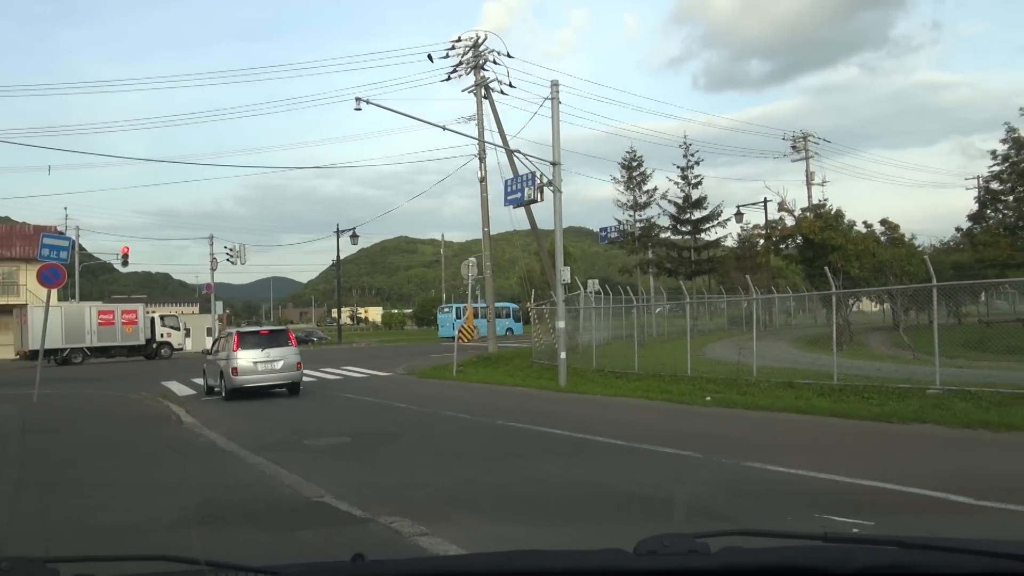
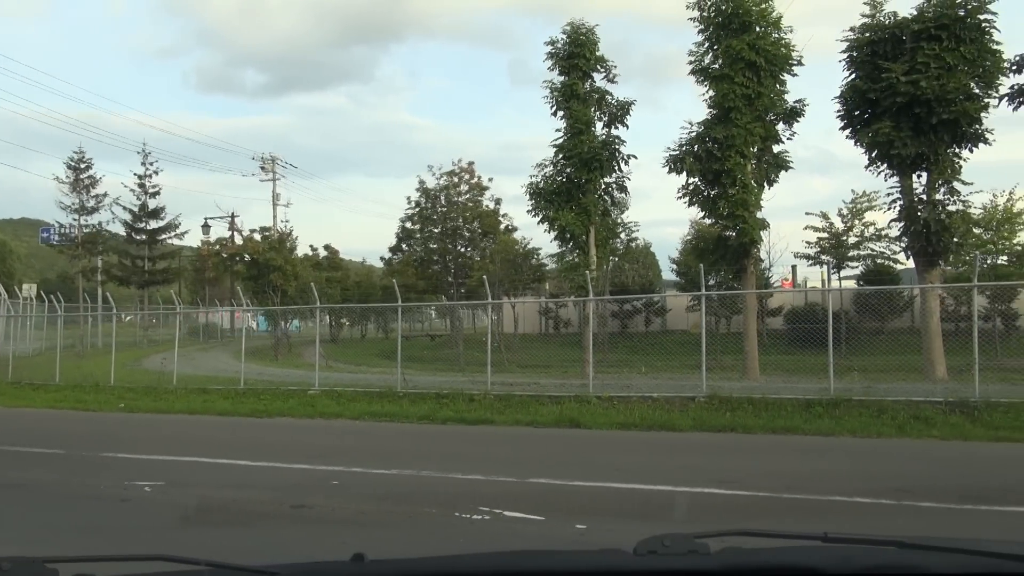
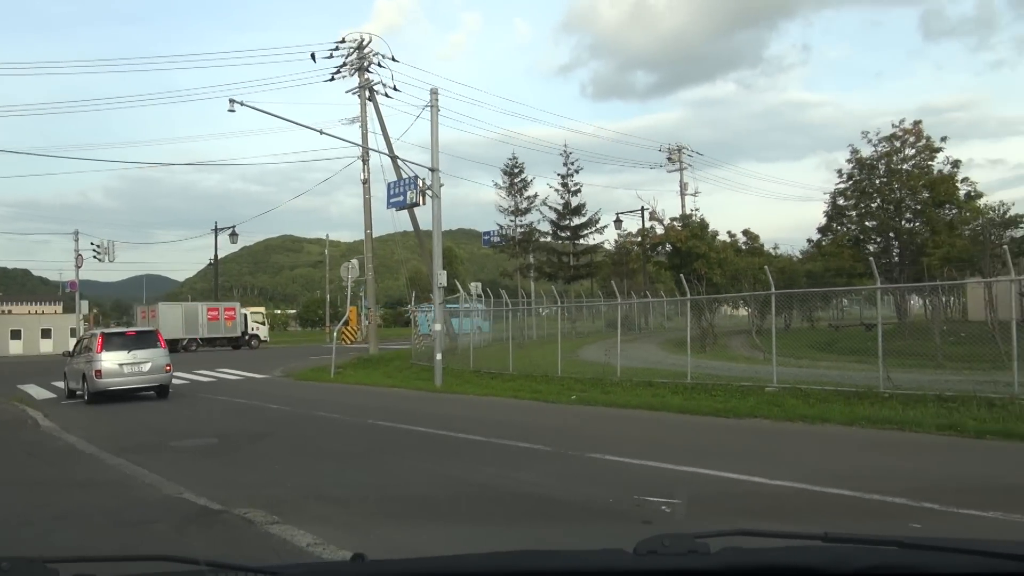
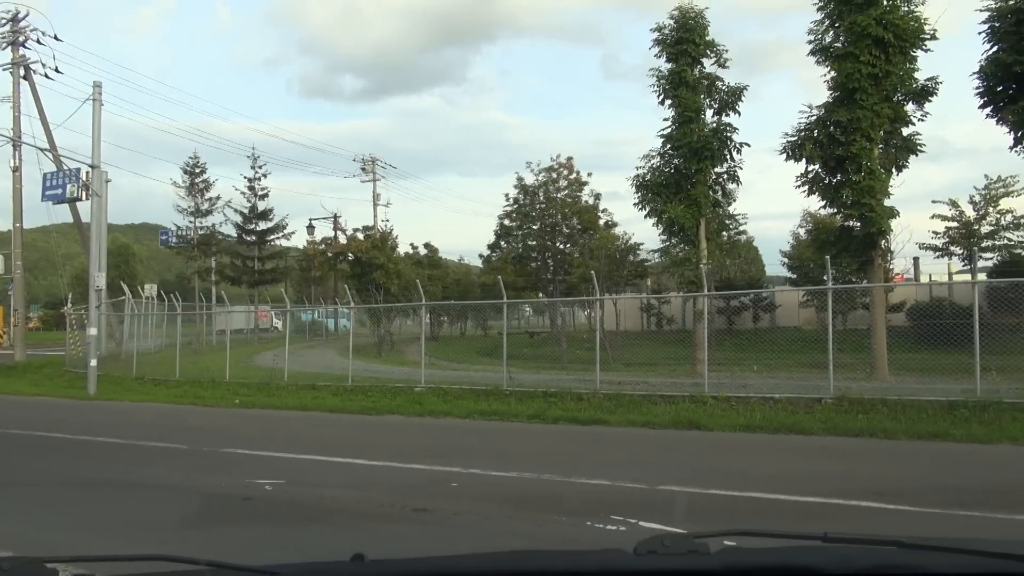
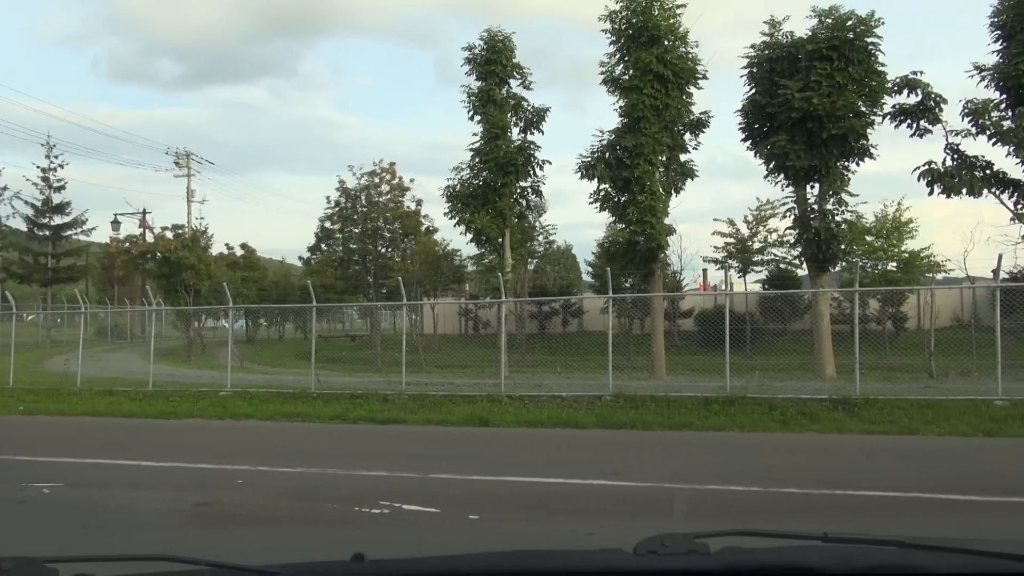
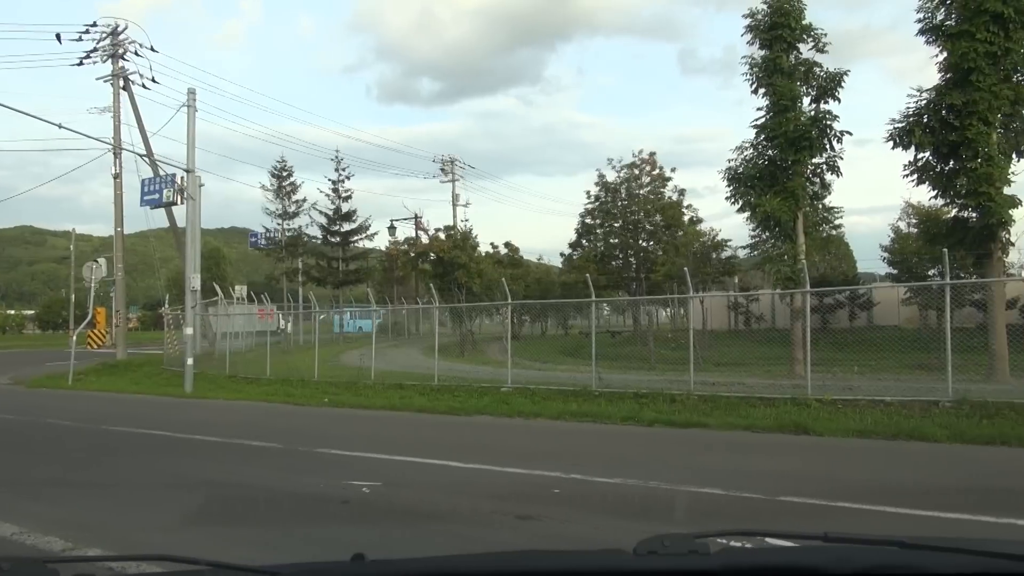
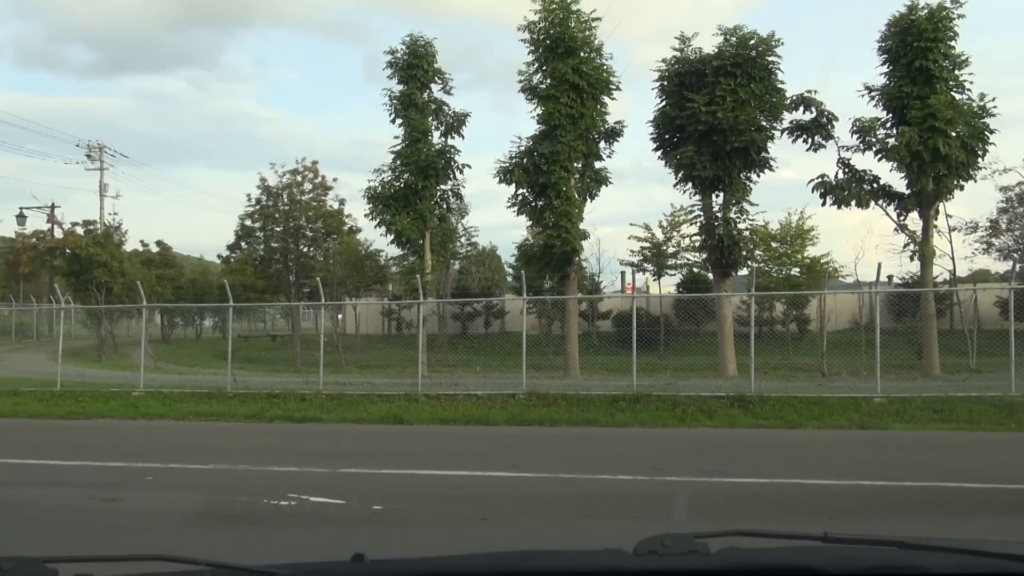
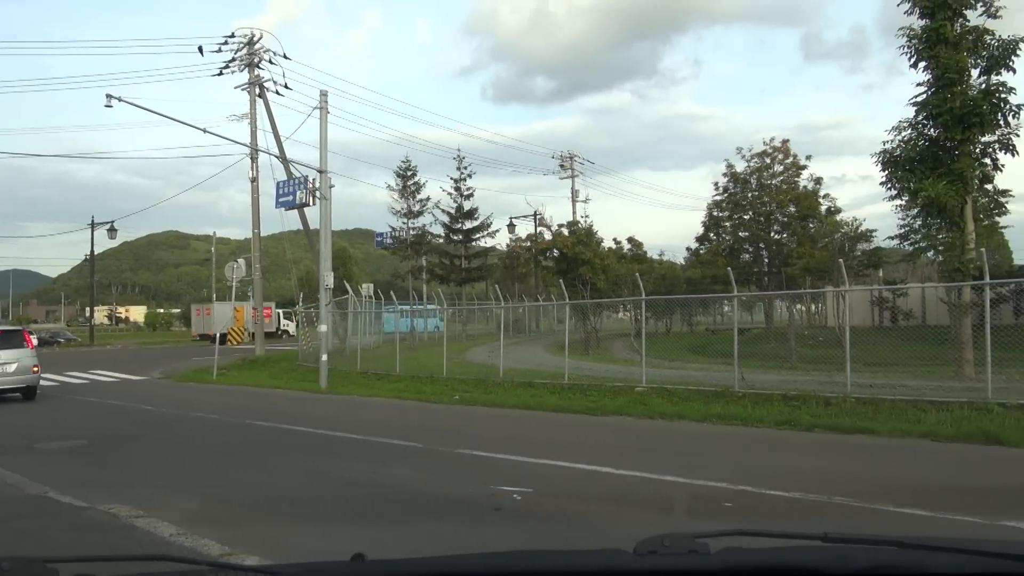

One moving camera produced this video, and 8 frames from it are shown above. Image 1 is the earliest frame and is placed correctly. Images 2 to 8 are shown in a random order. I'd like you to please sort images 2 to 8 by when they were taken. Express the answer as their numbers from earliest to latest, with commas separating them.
3, 8, 6, 4, 2, 5, 7
